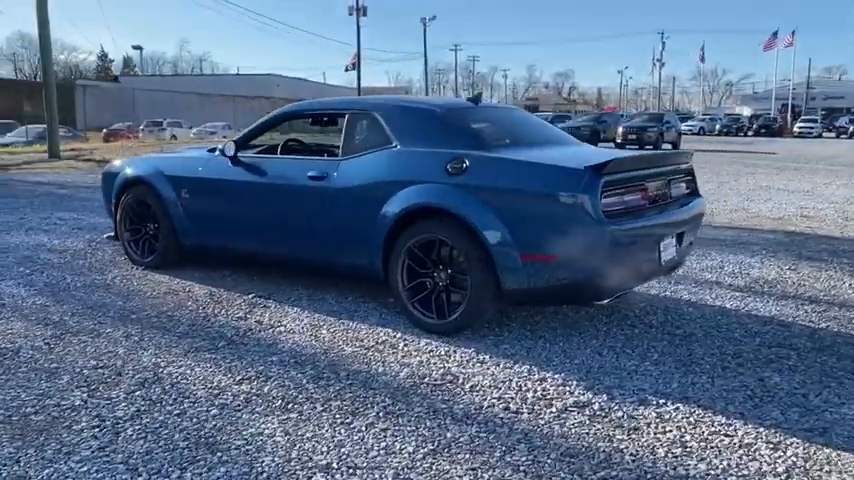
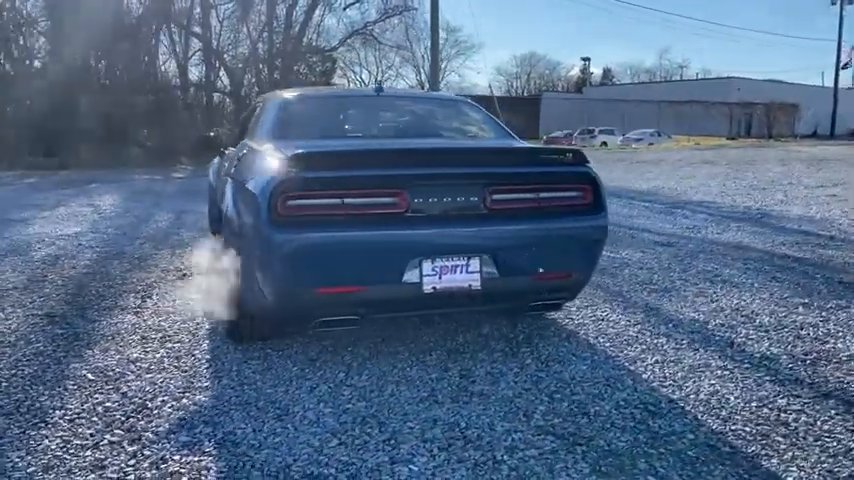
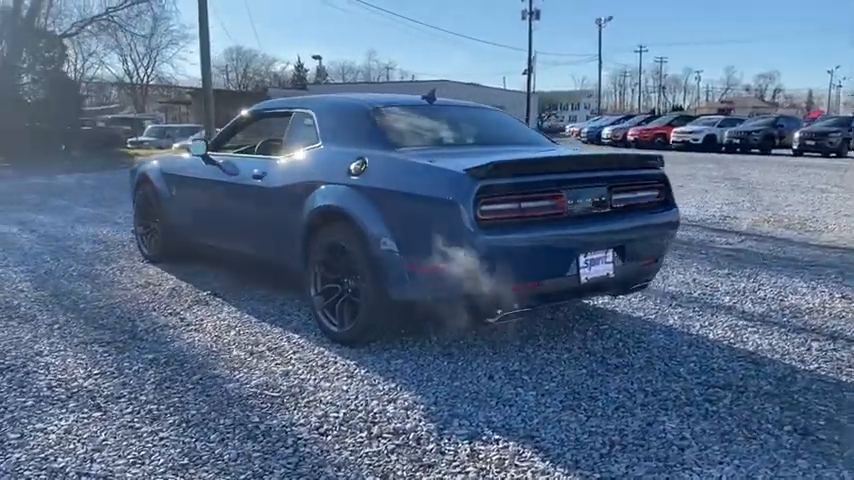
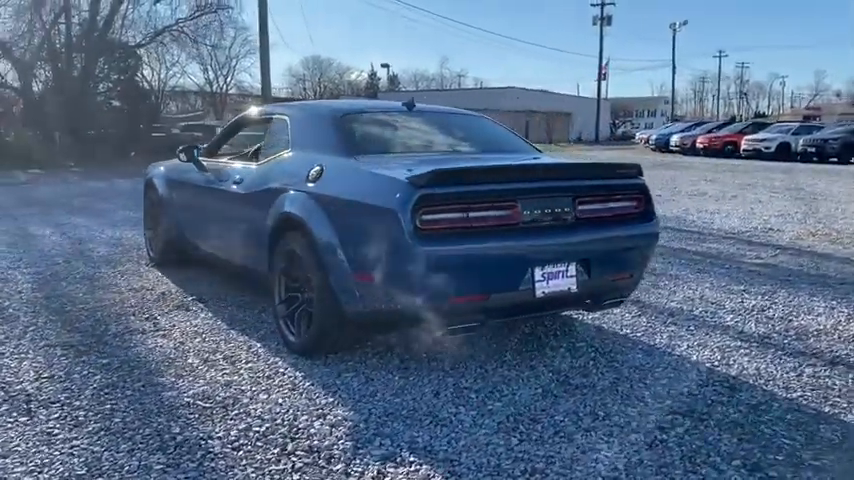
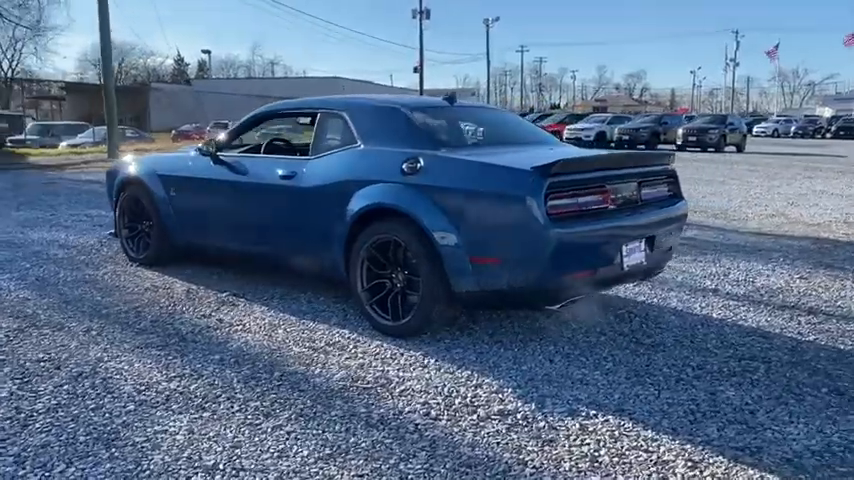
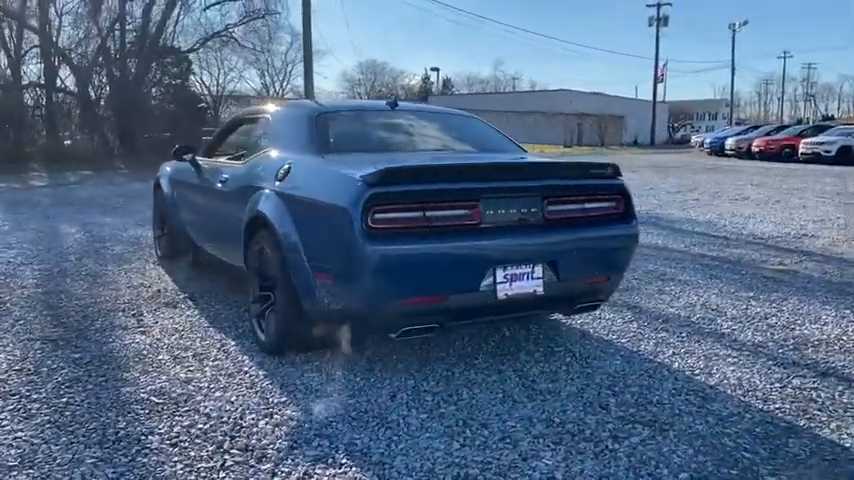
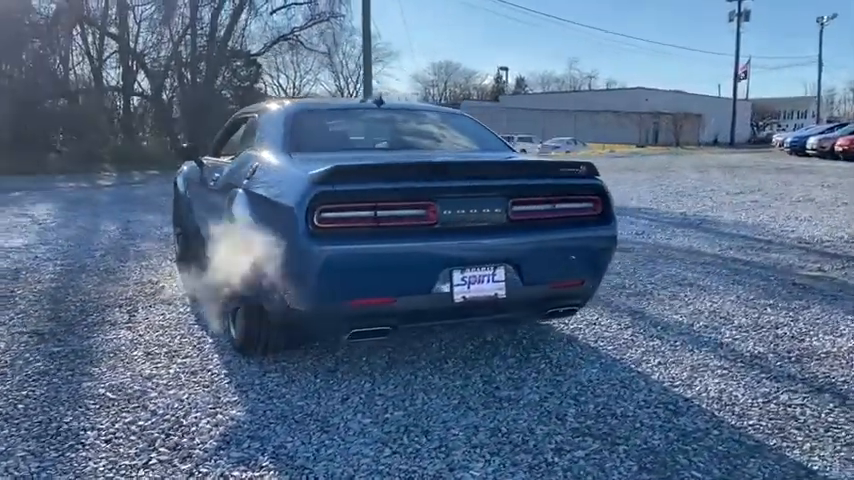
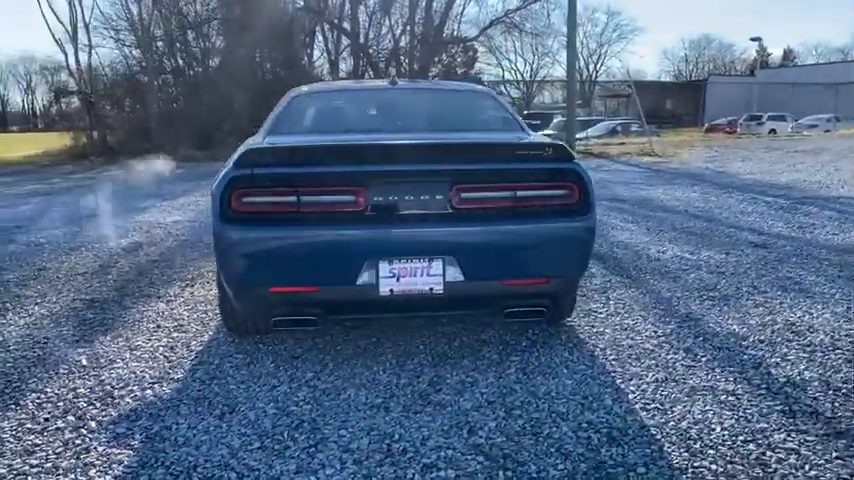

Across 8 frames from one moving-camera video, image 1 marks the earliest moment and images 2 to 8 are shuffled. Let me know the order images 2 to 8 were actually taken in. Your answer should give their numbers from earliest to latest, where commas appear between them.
5, 3, 4, 6, 7, 2, 8
